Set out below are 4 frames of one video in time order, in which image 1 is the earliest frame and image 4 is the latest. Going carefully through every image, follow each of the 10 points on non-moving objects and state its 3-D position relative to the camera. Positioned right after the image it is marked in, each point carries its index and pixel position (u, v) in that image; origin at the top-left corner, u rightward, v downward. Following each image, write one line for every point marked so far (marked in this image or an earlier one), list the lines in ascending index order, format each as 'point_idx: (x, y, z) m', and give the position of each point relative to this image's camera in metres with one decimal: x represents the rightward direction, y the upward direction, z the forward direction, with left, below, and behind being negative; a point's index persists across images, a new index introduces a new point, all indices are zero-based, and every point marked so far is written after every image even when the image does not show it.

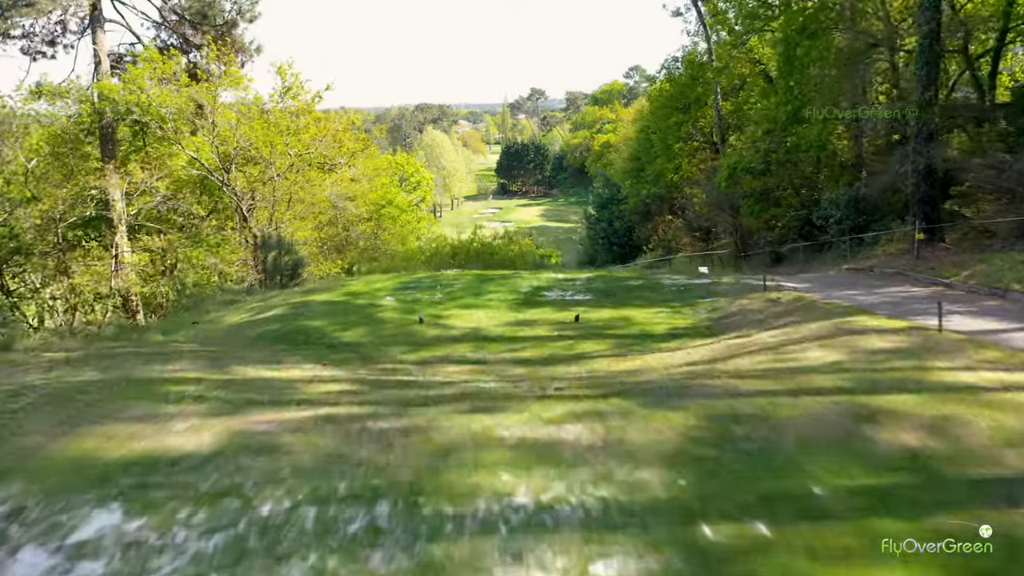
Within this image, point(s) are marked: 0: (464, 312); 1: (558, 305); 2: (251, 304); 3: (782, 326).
0: (-0.7, -0.4, +11.4) m
1: (+0.7, -0.3, +11.9) m
2: (-4.7, -0.3, +13.8) m
3: (+3.0, -0.4, +8.7) m
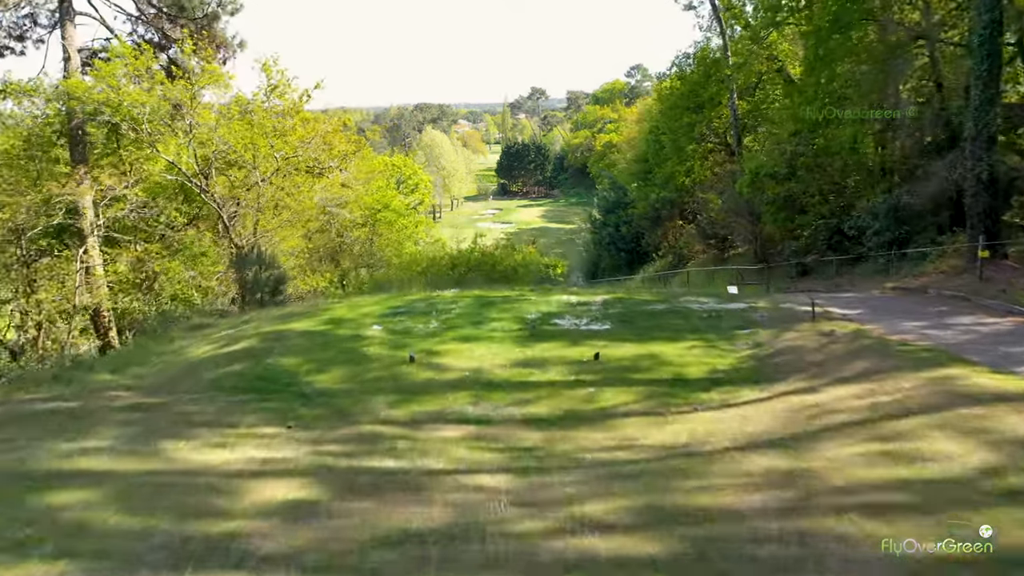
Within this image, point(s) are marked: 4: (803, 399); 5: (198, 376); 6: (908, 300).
0: (-0.6, -0.7, +9.8) m
1: (+0.8, -0.6, +10.2) m
2: (-4.6, -0.7, +12.2) m
3: (+3.1, -0.8, +7.0) m
4: (+2.6, -1.0, +6.9) m
5: (-3.7, -1.0, +9.0) m
6: (+6.2, -0.2, +12.0) m
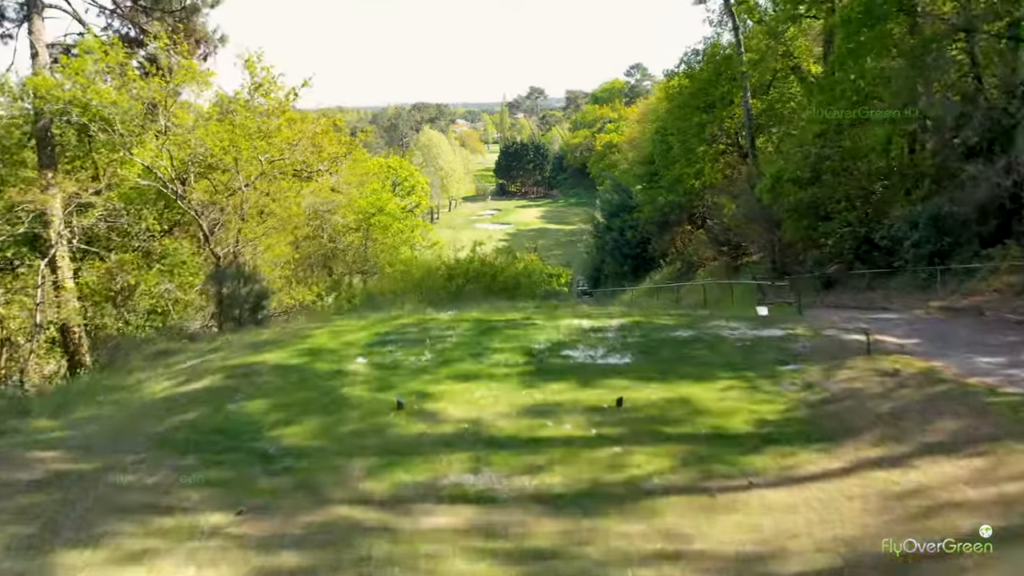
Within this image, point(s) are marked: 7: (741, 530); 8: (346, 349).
0: (-0.6, -1.1, +8.3) m
1: (+0.9, -1.0, +8.8) m
2: (-4.5, -1.0, +10.7) m
3: (+3.2, -1.2, +5.6) m
4: (+2.7, -1.3, +5.5) m
5: (-3.6, -1.4, +7.6) m
6: (+6.2, -0.5, +10.6) m
7: (+1.4, -1.5, +4.7) m
8: (-2.2, -0.8, +10.1) m
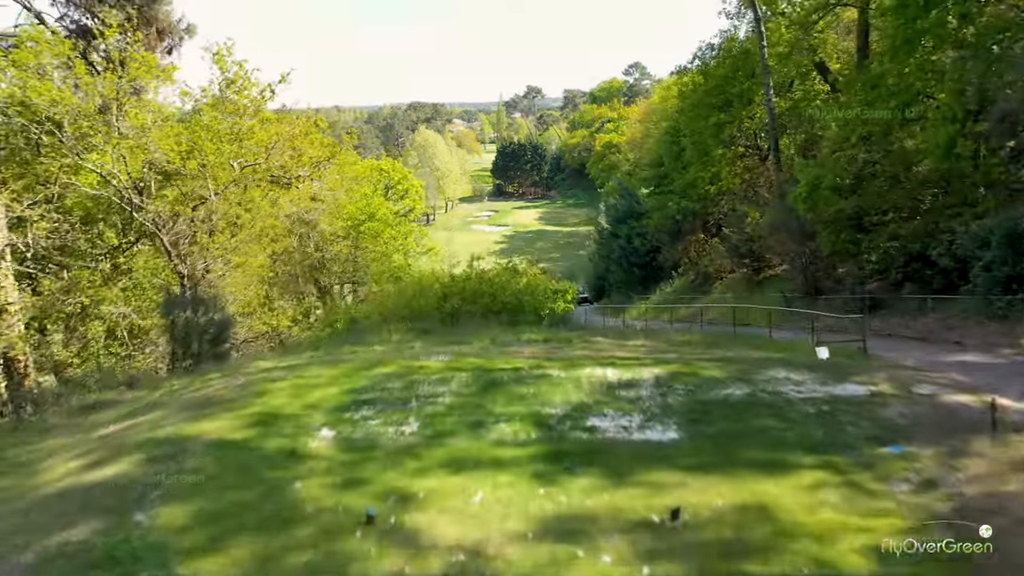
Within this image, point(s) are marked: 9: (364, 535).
0: (-0.5, -1.6, +6.2) m
1: (+0.9, -1.5, +6.6) m
2: (-4.5, -1.5, +8.5) m
3: (+3.3, -1.6, +3.4) m
4: (+2.8, -1.8, +3.3) m
5: (-3.5, -1.9, +5.4) m
6: (+6.3, -1.0, +8.5) m
7: (+1.5, -2.0, +2.6) m
8: (-2.1, -1.3, +7.9) m
9: (-1.0, -1.7, +5.3) m
